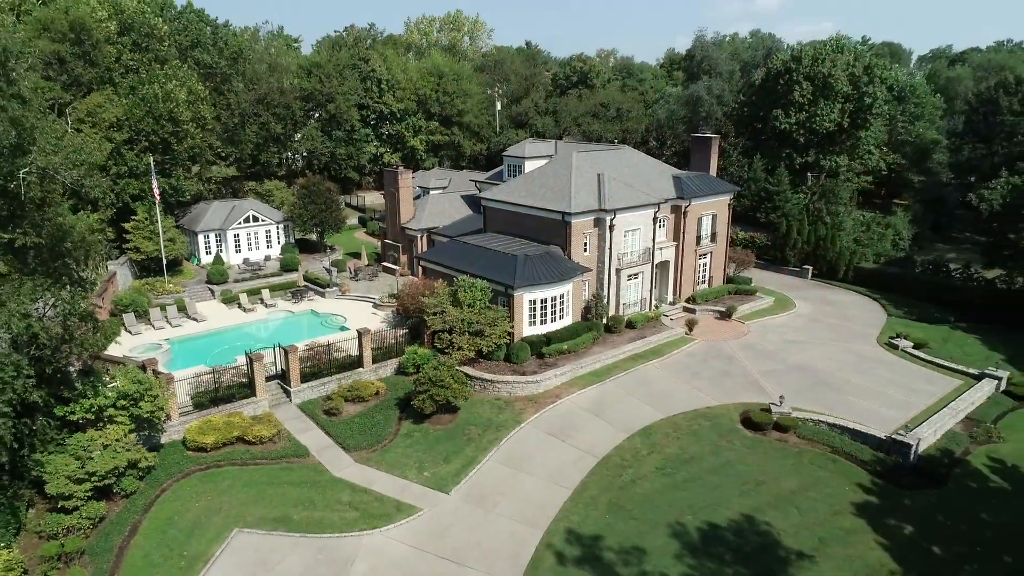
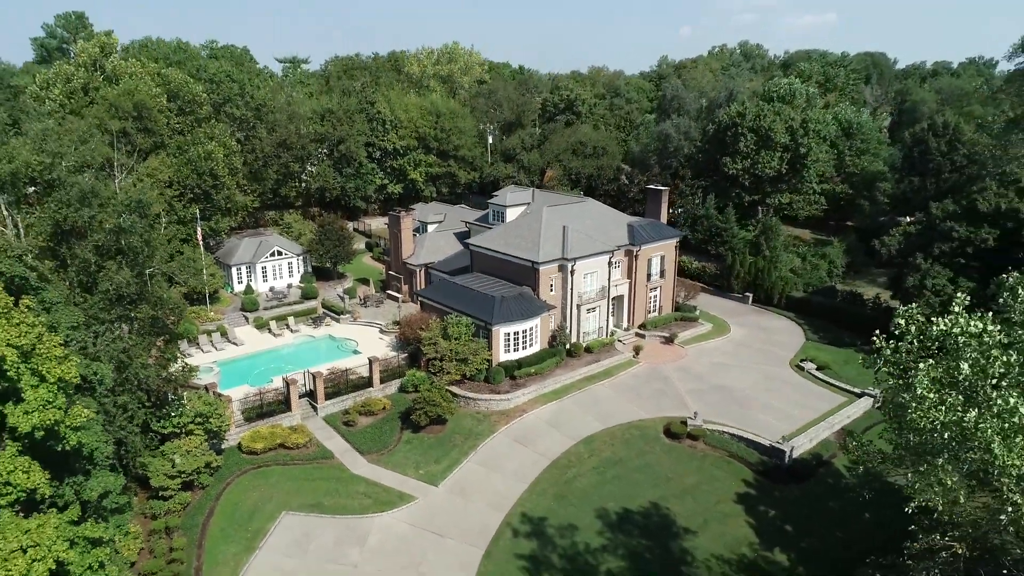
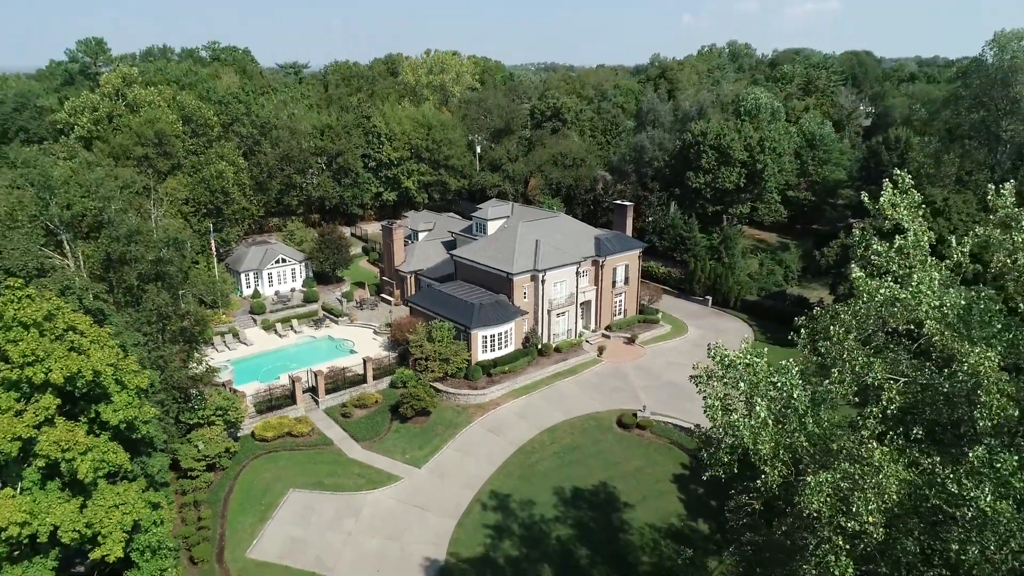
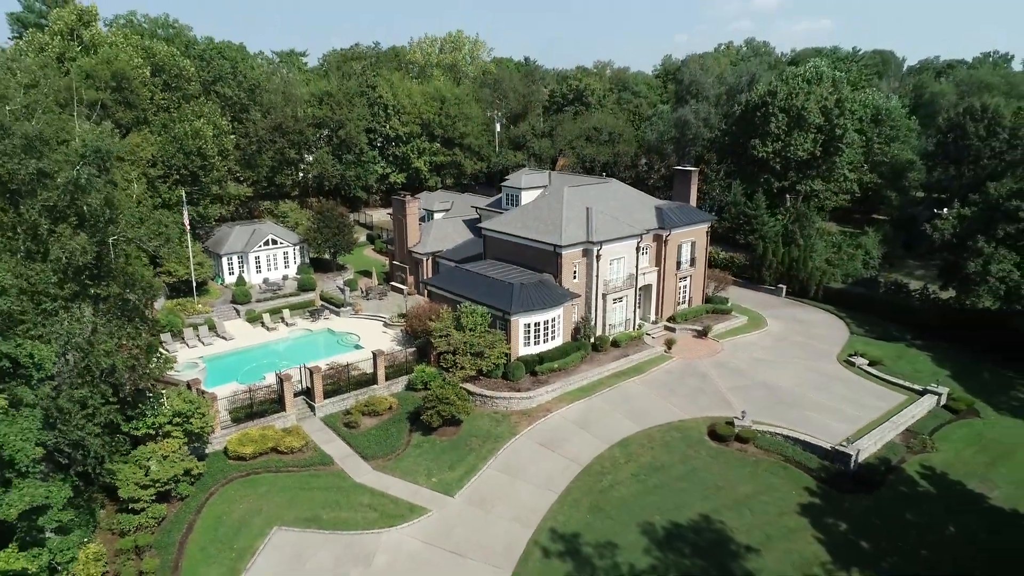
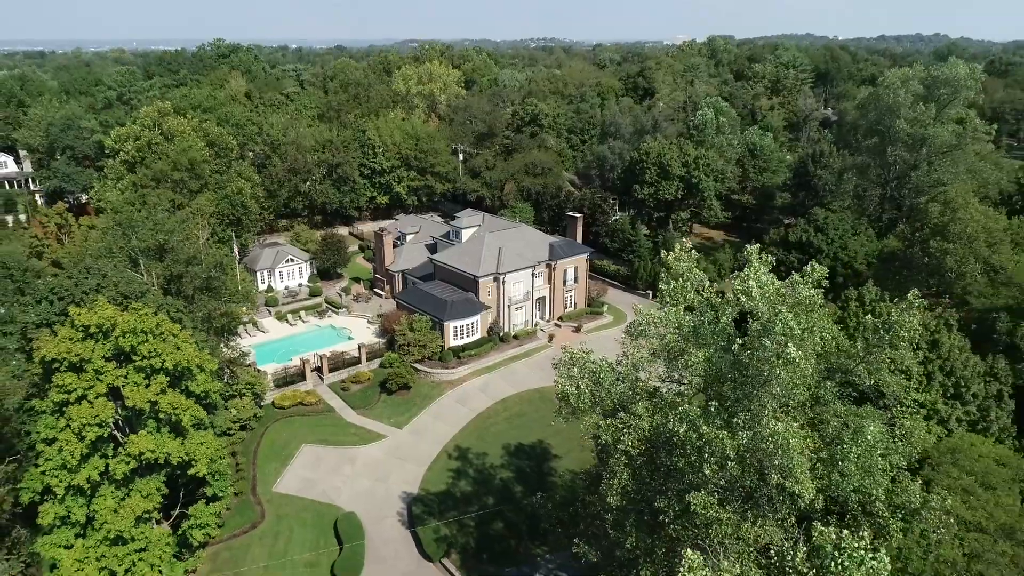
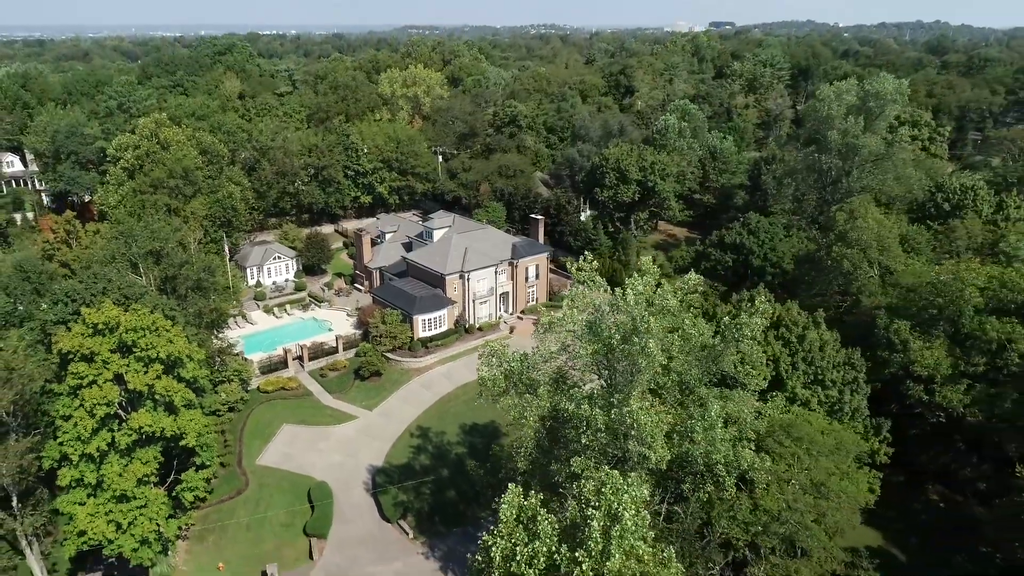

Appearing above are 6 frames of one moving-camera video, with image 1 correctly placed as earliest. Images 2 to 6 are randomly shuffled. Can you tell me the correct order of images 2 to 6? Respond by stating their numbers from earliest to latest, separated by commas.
4, 2, 3, 5, 6
